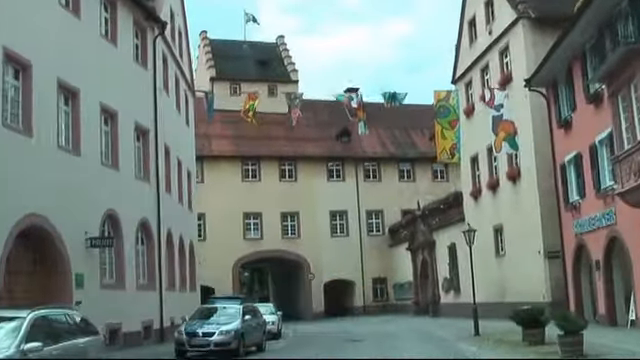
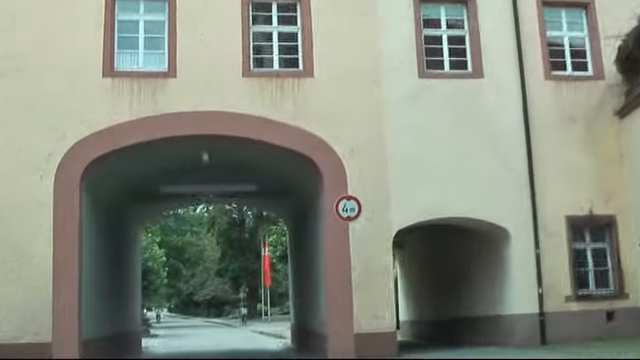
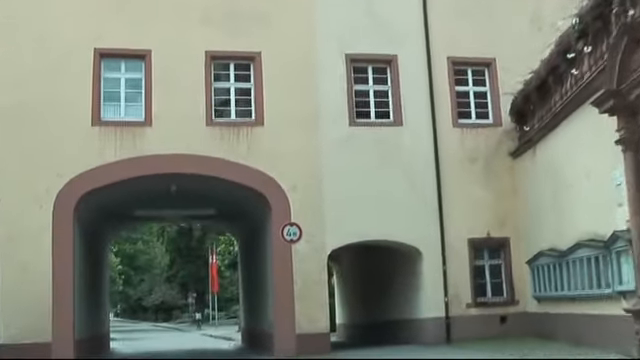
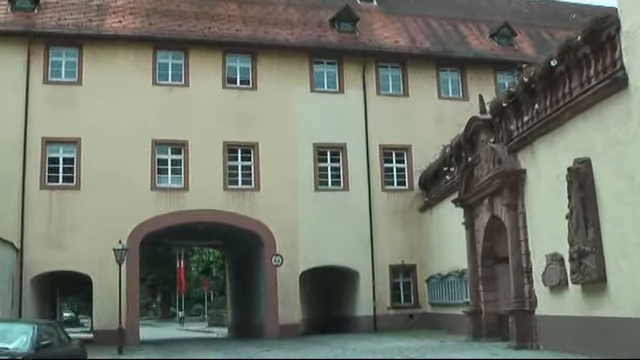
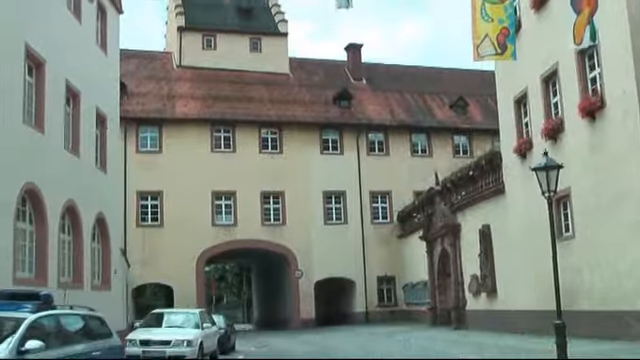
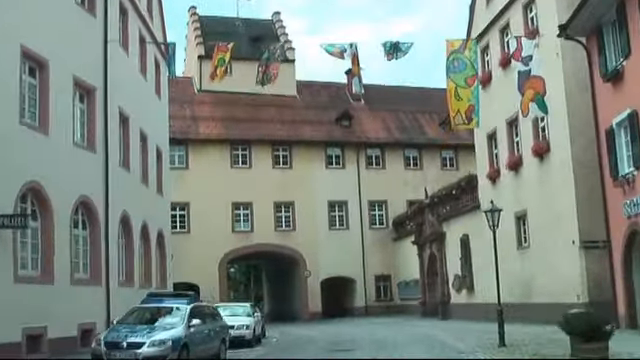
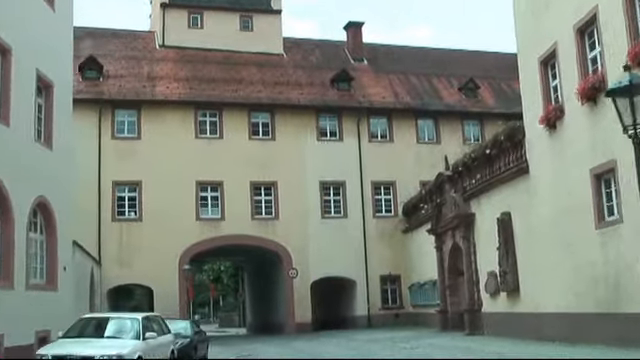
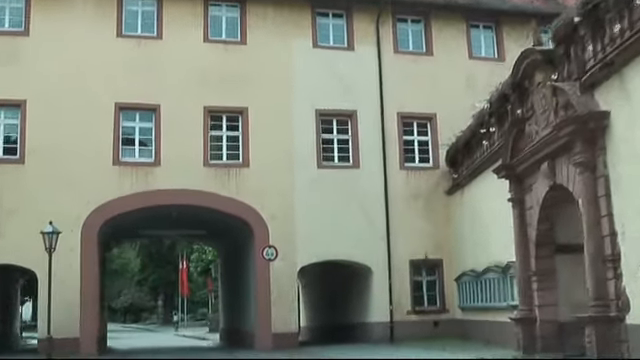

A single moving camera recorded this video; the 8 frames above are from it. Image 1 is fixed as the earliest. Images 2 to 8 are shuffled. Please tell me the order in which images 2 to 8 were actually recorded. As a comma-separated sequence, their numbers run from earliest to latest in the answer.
6, 5, 7, 4, 8, 3, 2
